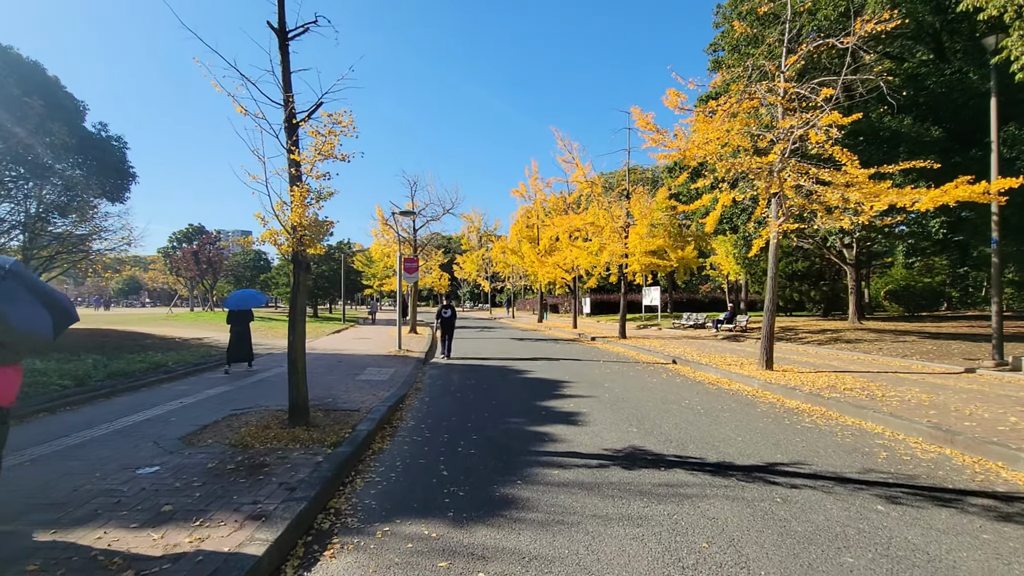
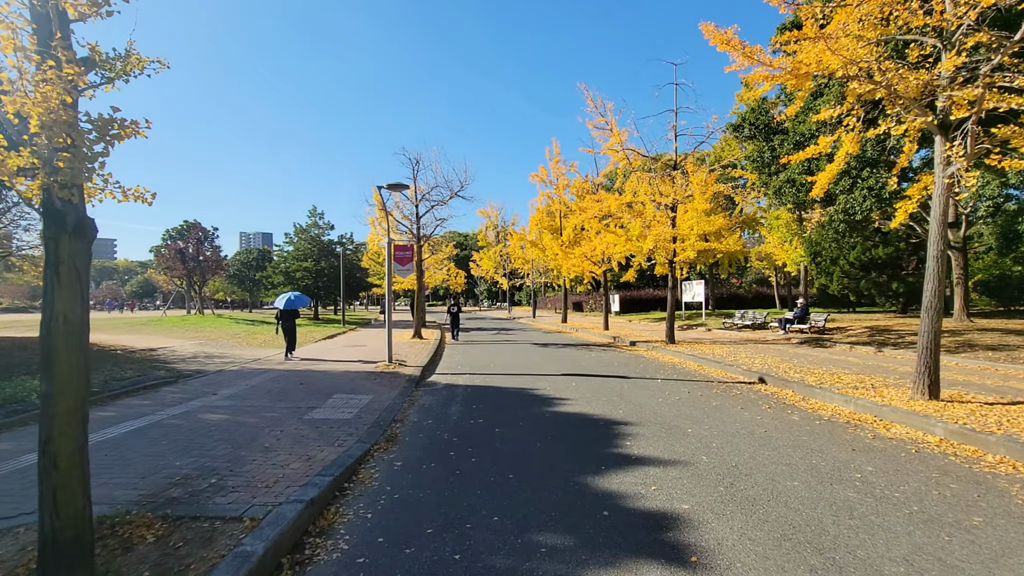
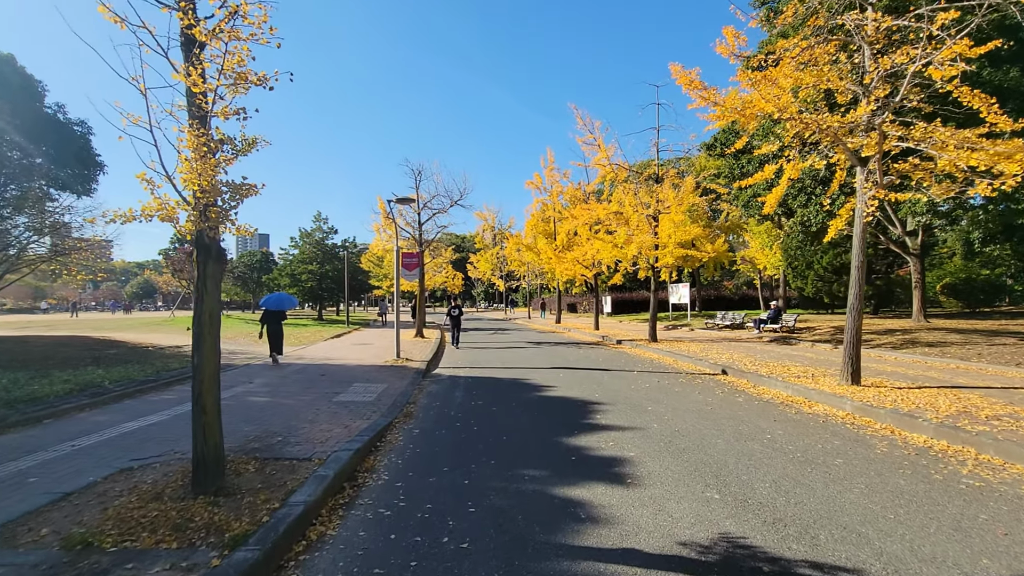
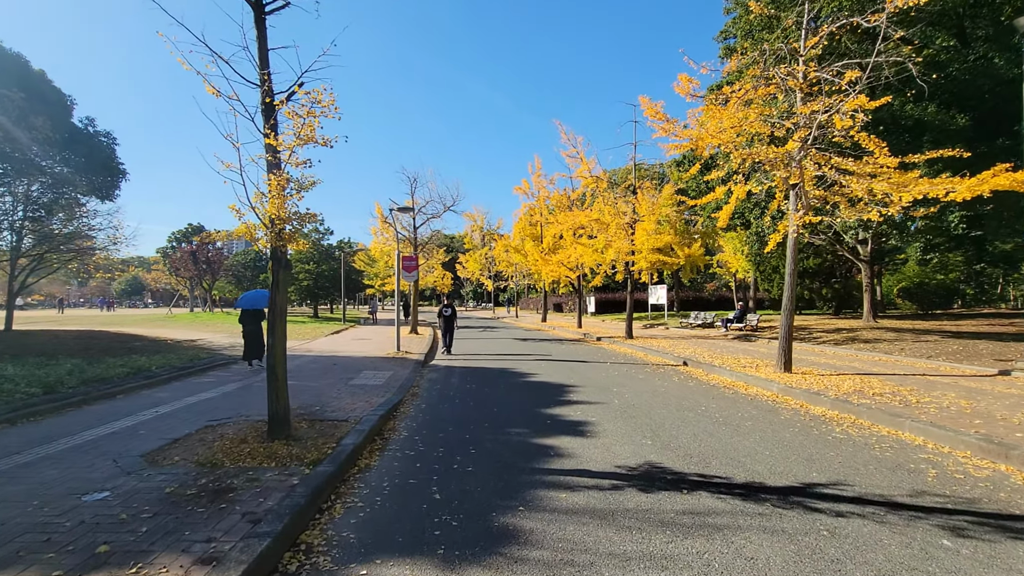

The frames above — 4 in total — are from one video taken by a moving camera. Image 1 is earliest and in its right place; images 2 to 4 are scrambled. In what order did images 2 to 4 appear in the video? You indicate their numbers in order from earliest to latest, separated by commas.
4, 3, 2
